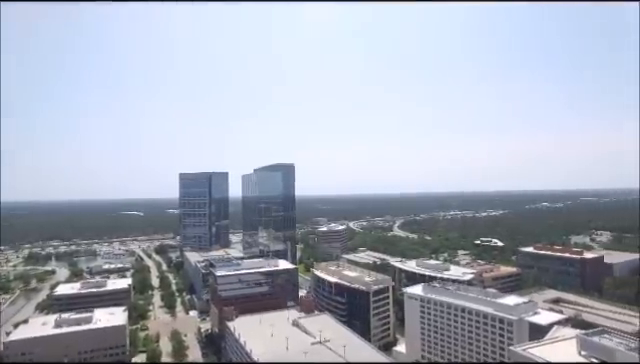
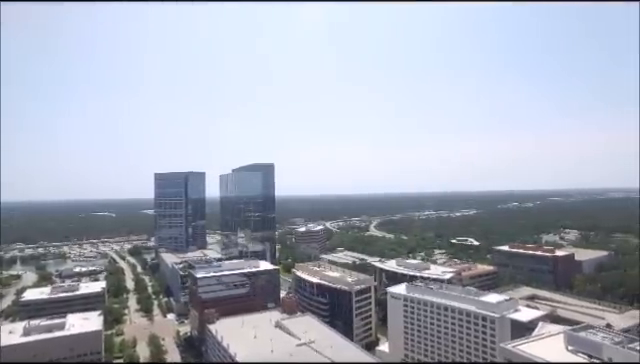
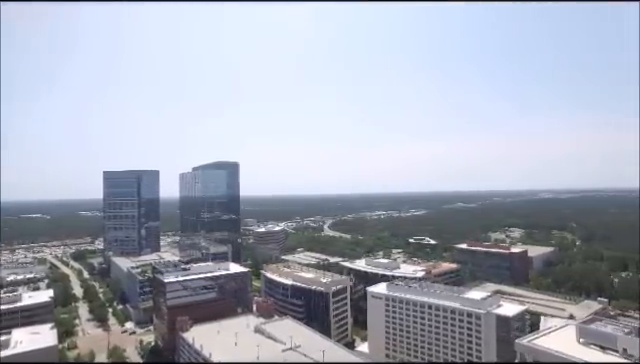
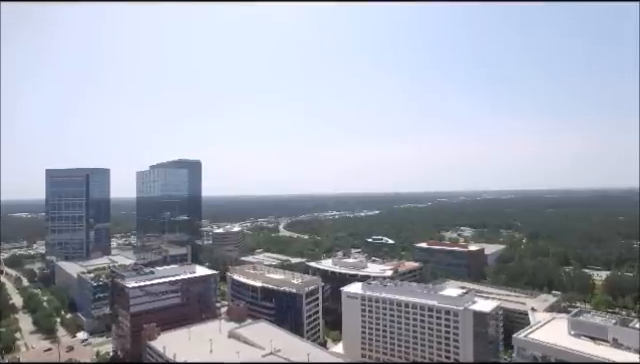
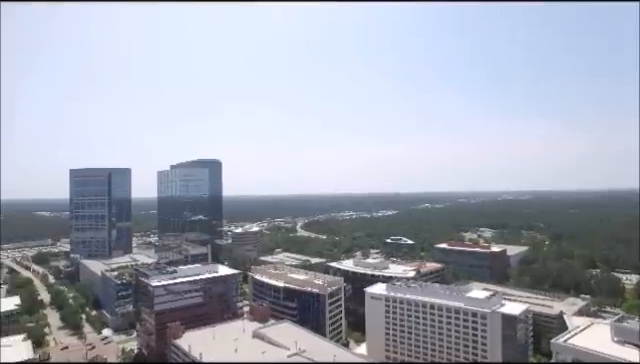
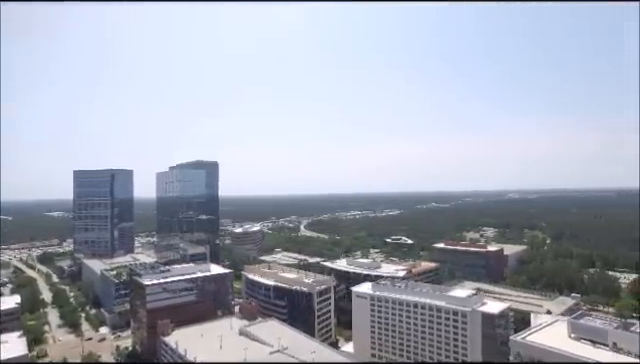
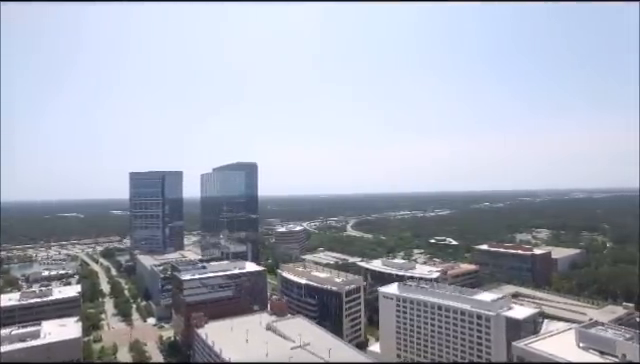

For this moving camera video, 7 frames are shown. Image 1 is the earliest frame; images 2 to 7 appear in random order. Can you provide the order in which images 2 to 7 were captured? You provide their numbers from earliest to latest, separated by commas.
2, 7, 3, 6, 4, 5
